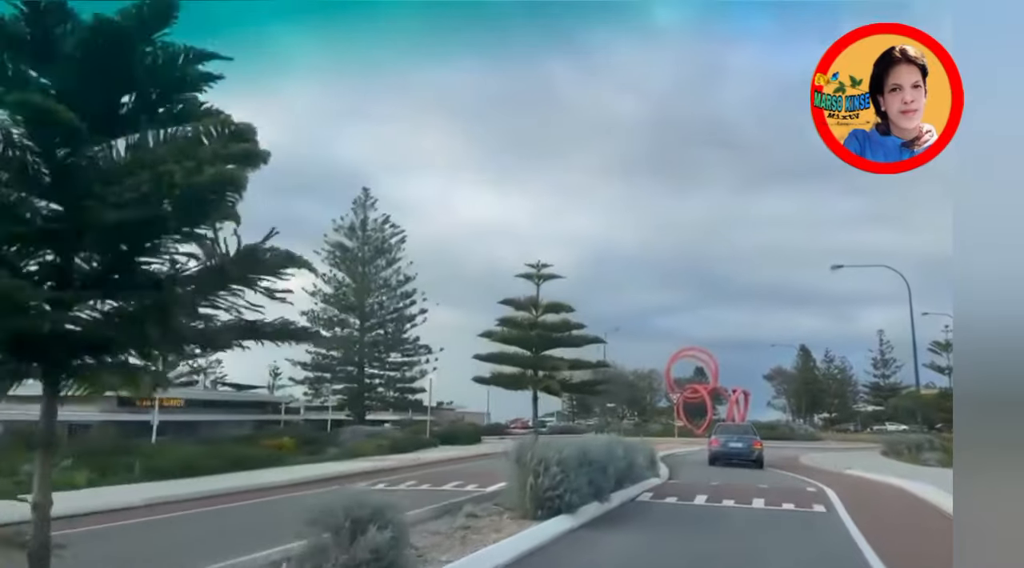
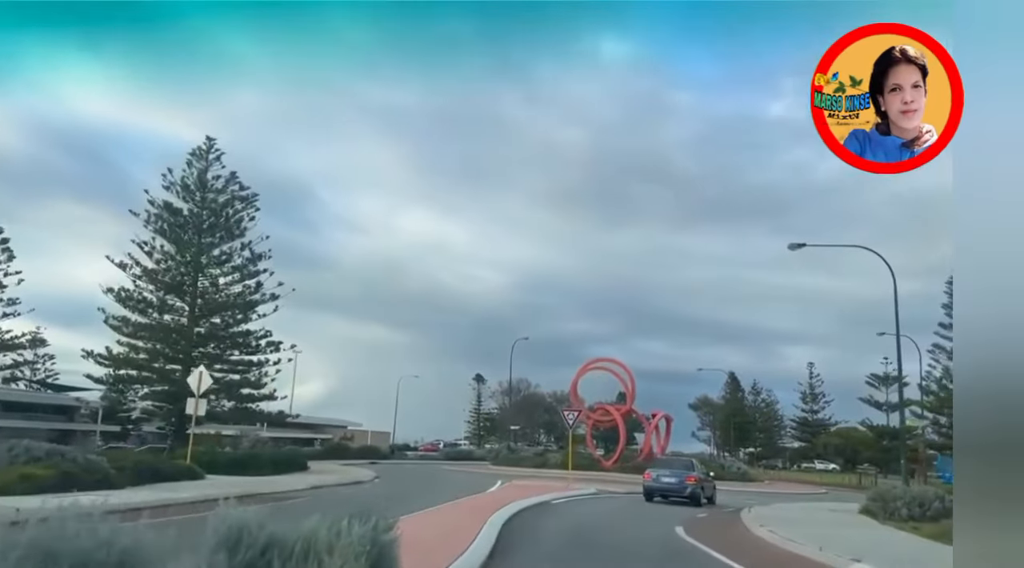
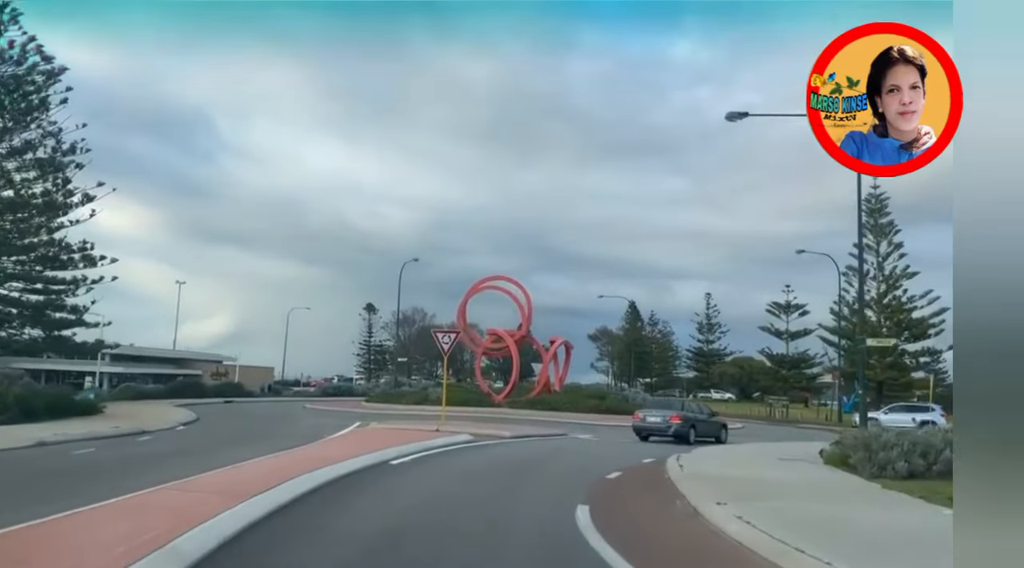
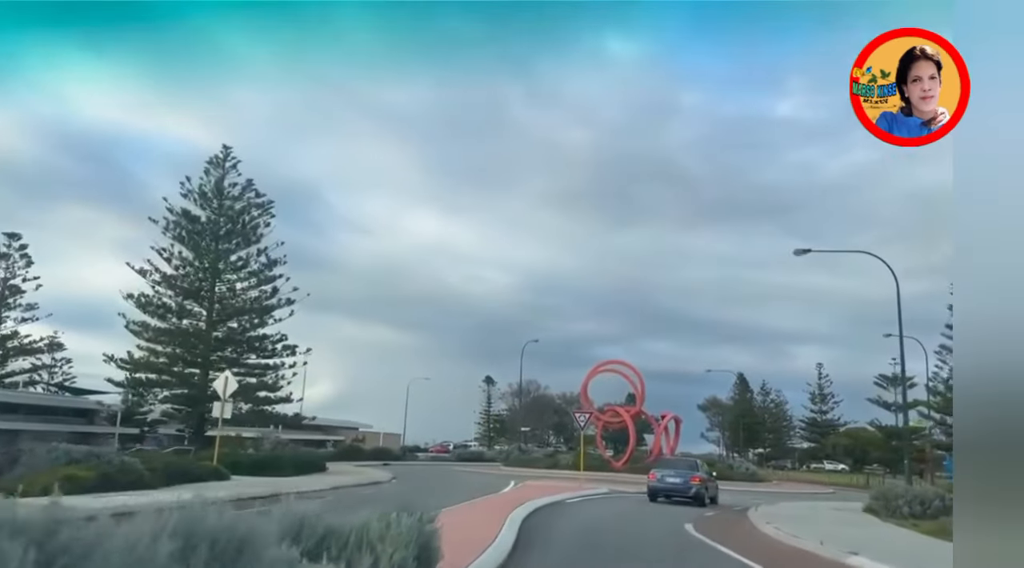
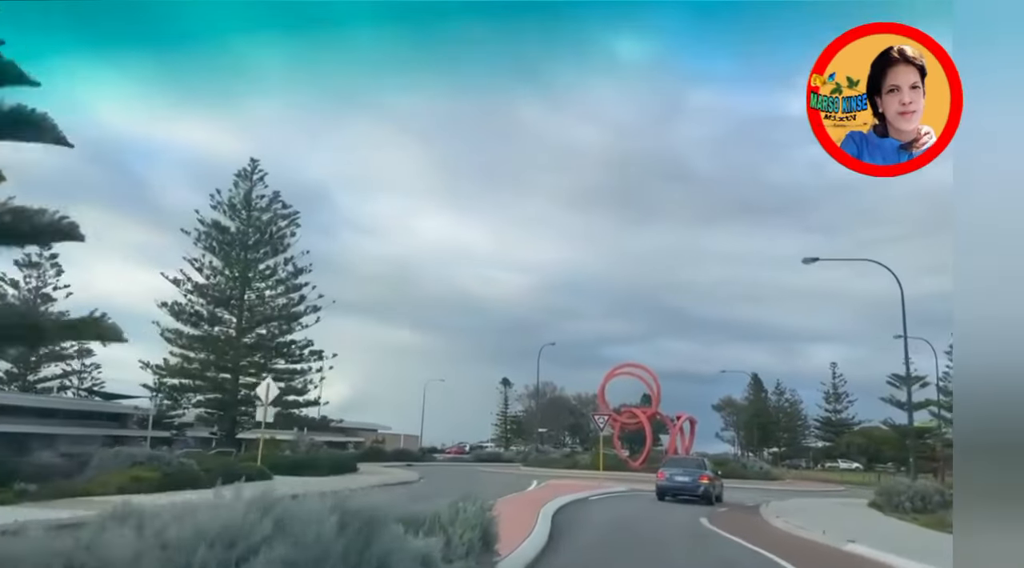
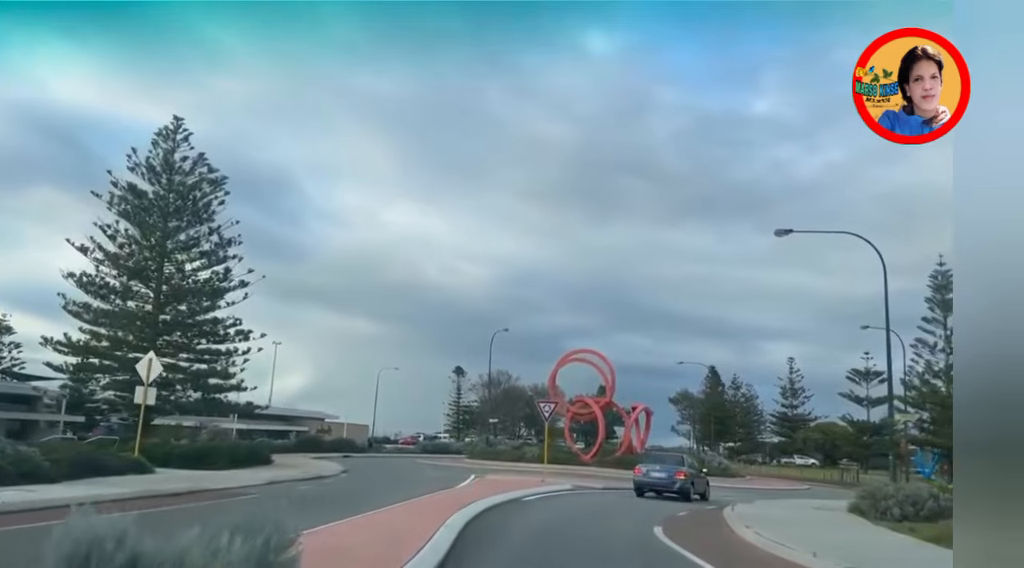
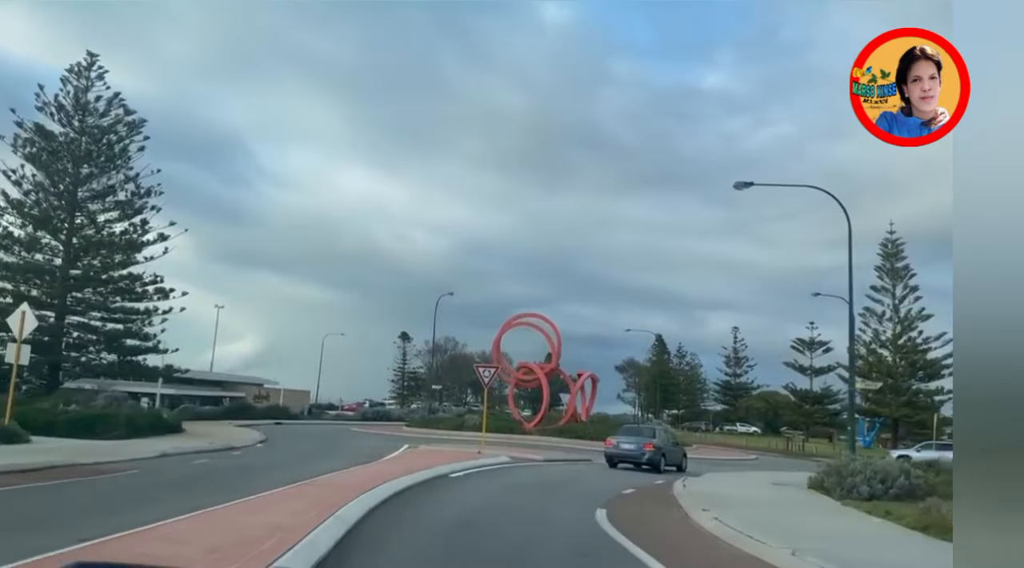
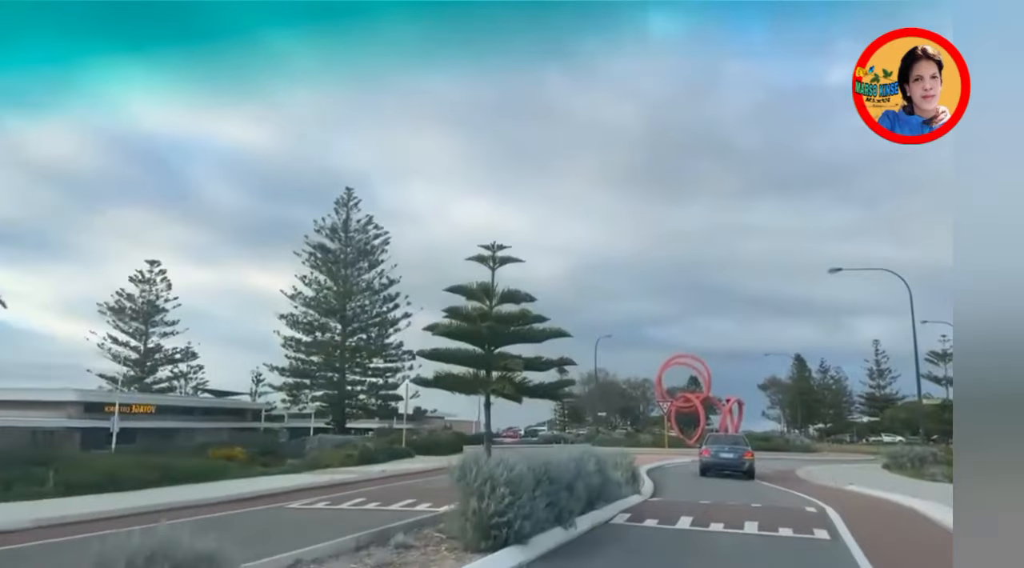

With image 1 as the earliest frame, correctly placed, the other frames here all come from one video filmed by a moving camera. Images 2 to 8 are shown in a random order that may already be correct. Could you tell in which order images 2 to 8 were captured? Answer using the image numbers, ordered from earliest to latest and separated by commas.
8, 5, 4, 2, 6, 7, 3
